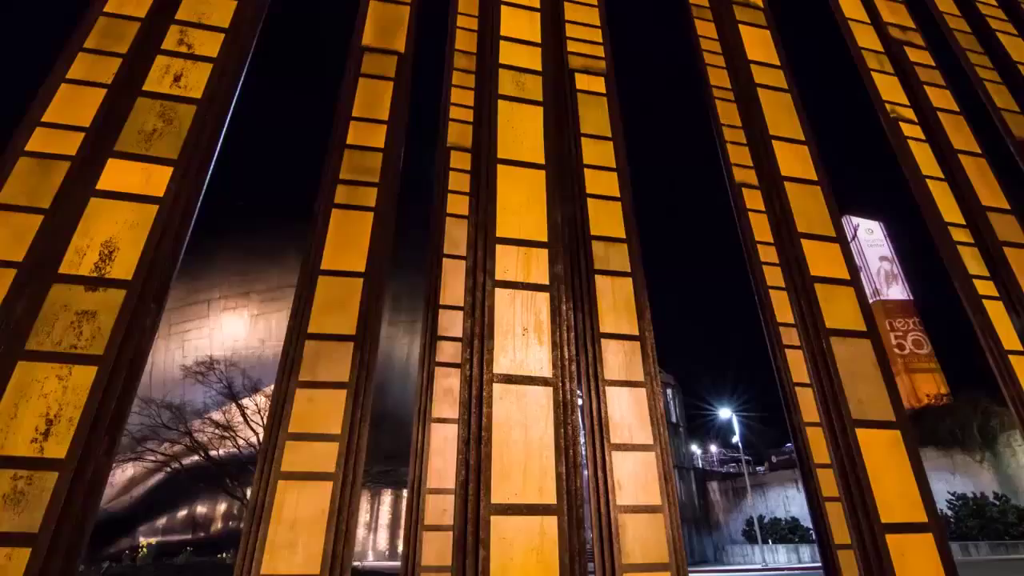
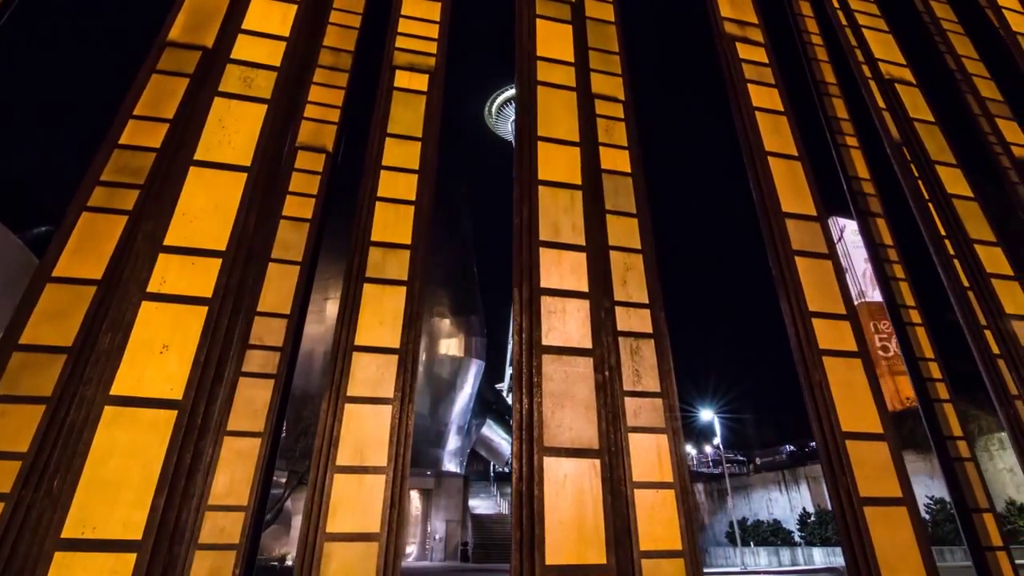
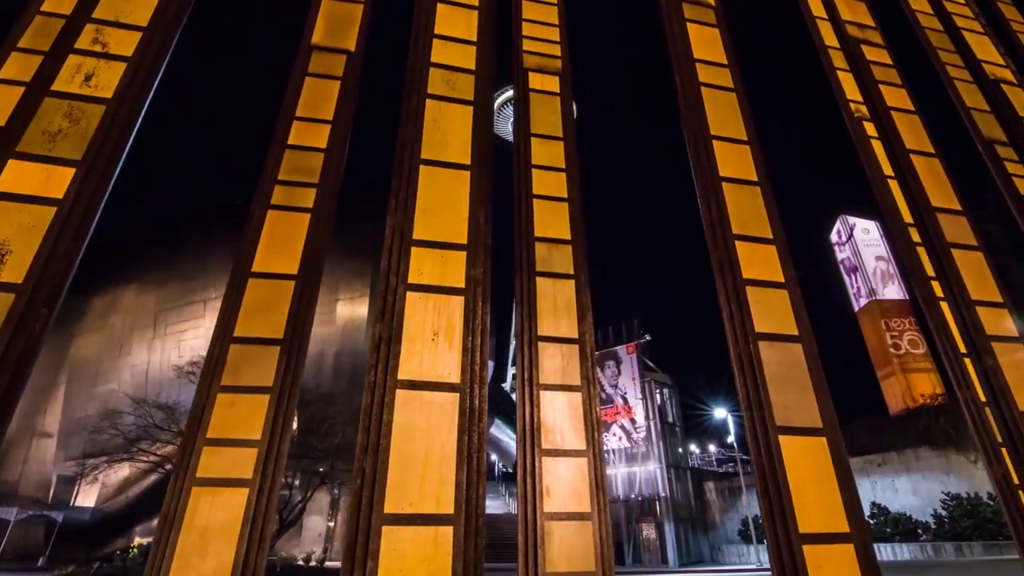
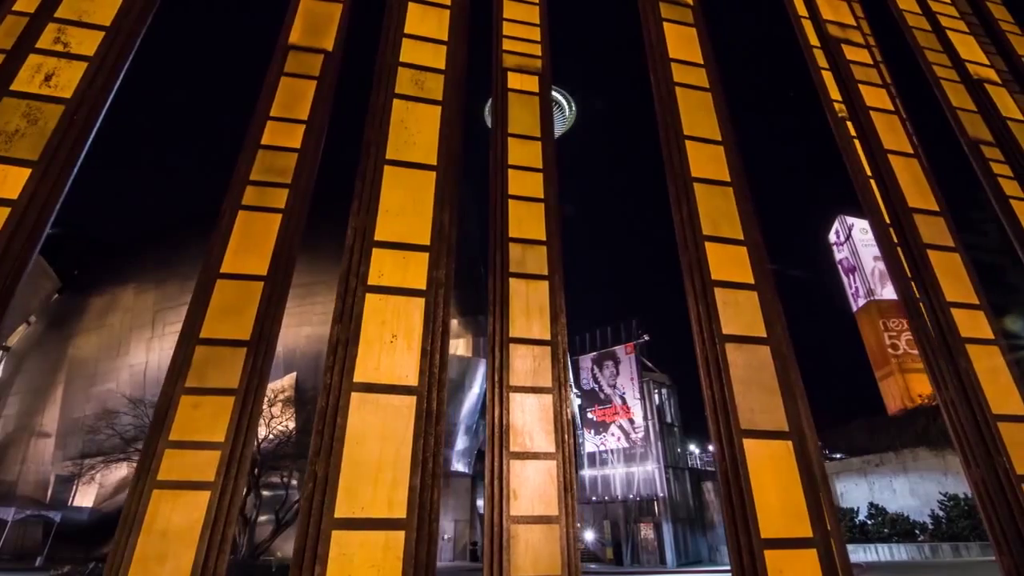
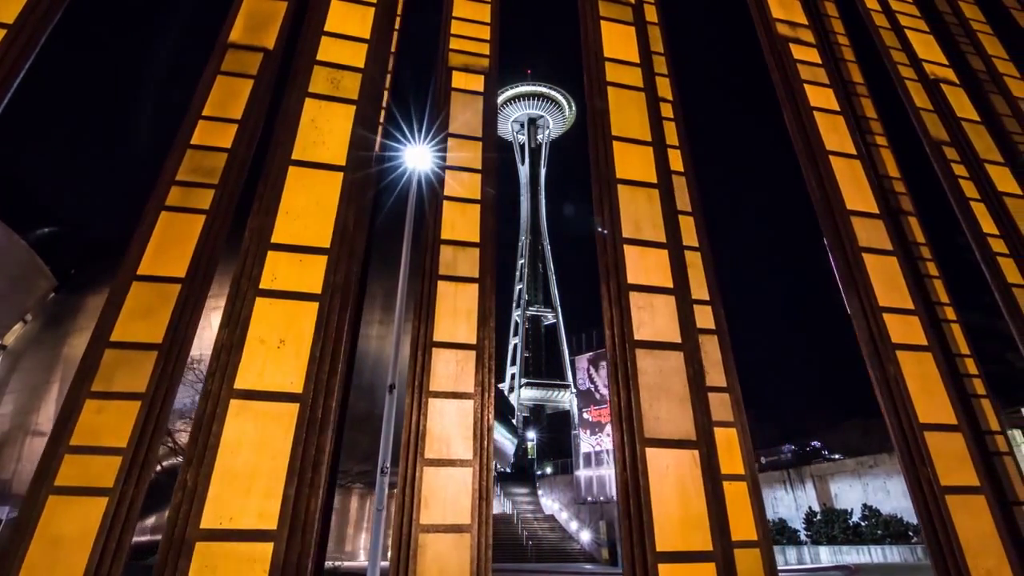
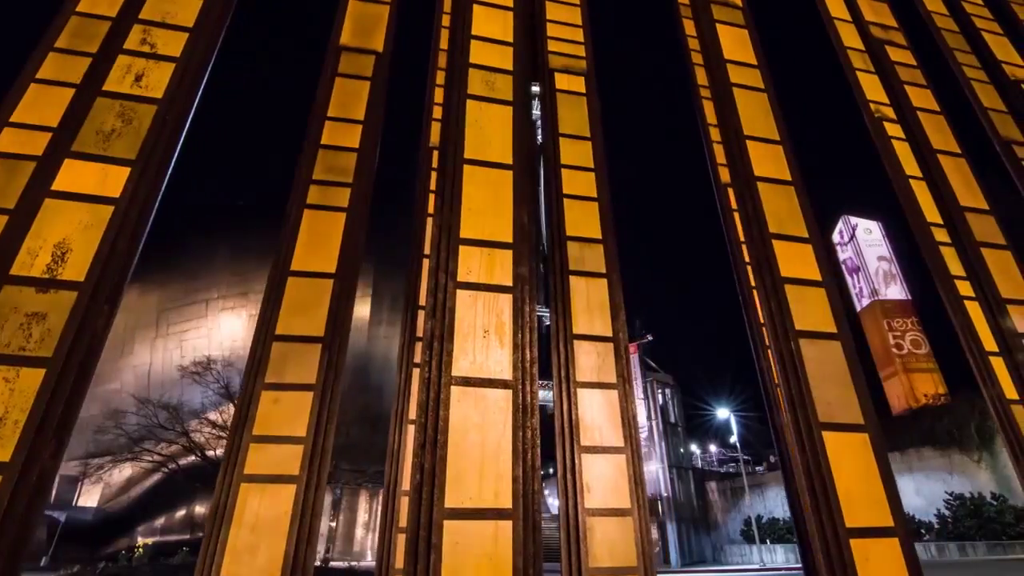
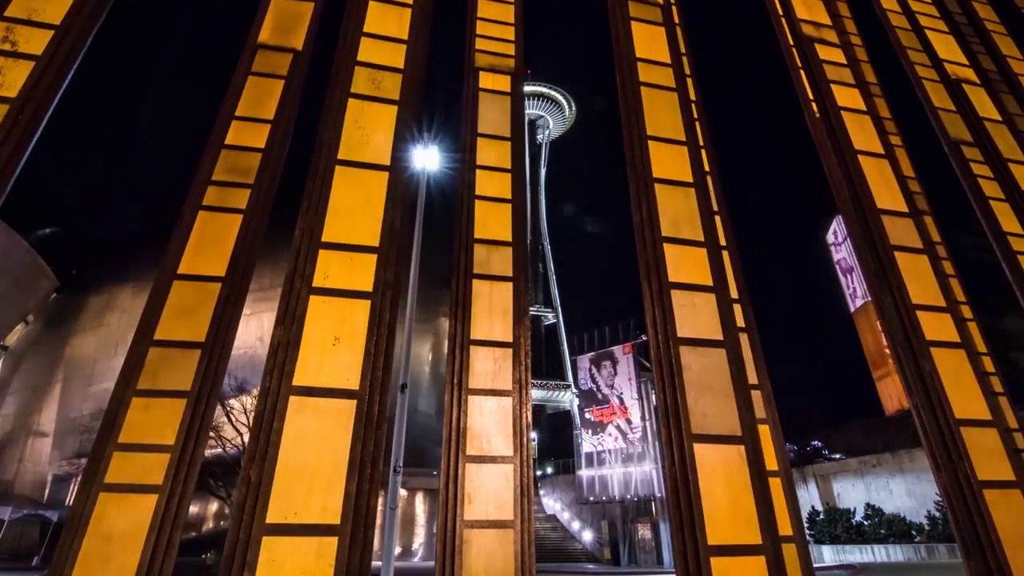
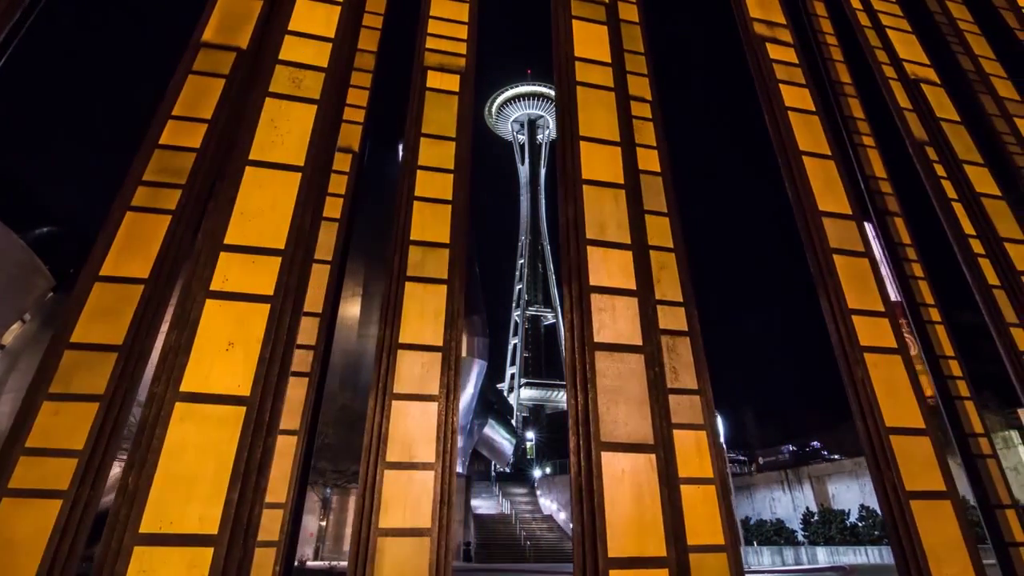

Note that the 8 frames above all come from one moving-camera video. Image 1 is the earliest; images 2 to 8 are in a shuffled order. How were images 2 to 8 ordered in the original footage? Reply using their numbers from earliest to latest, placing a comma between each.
6, 3, 4, 7, 5, 8, 2
